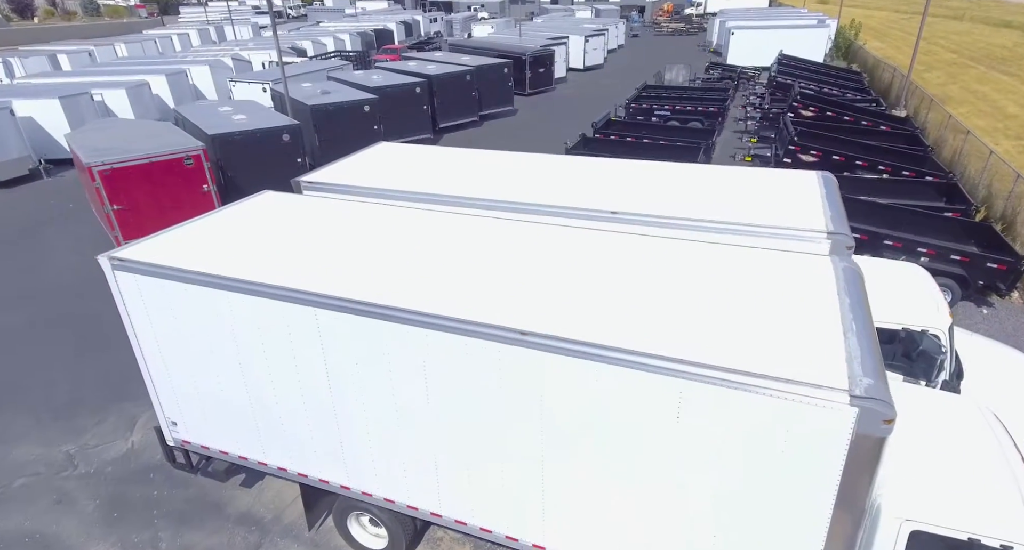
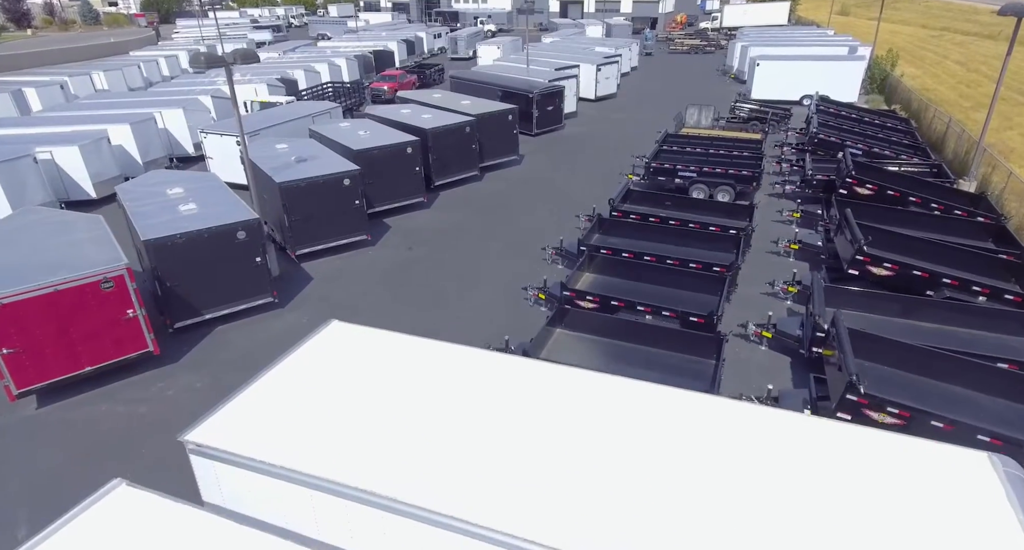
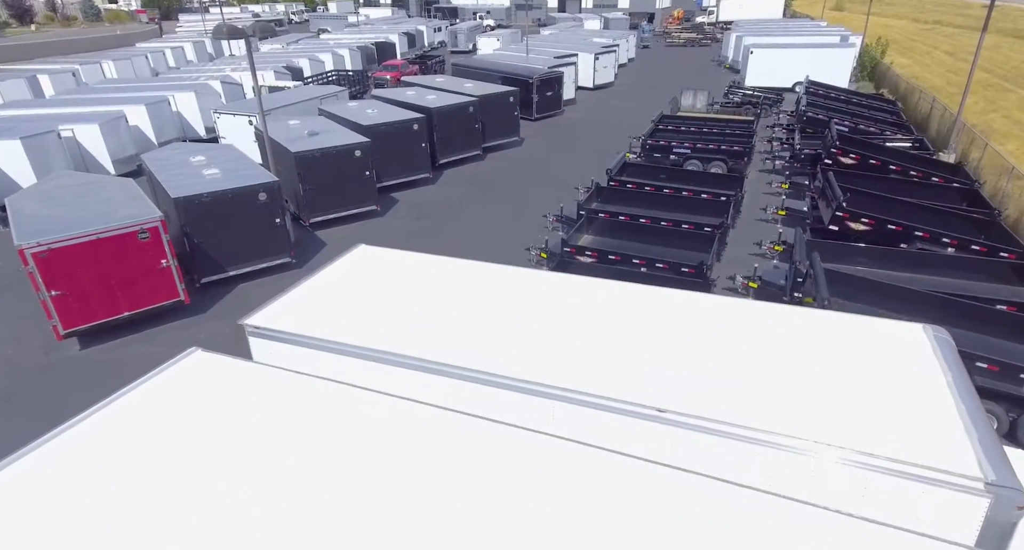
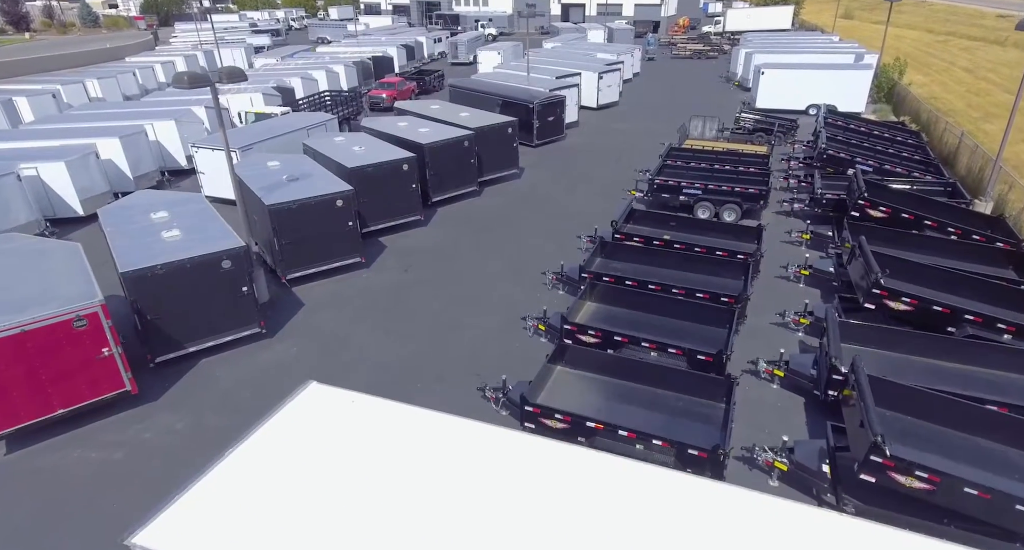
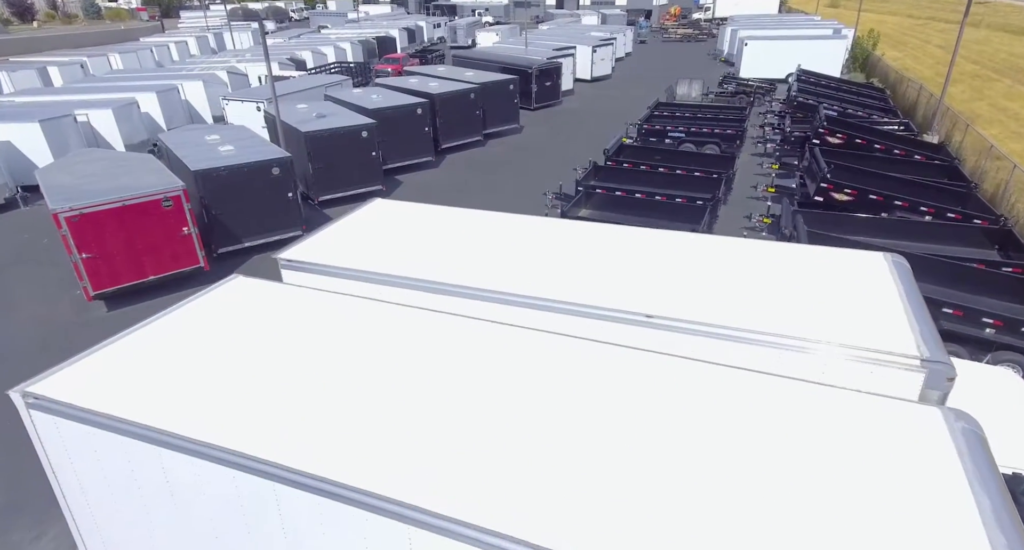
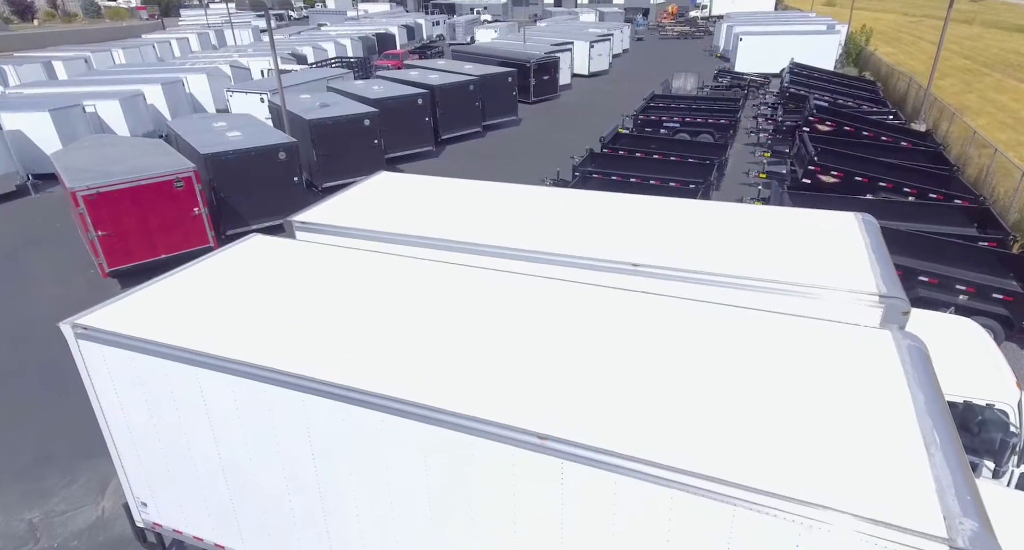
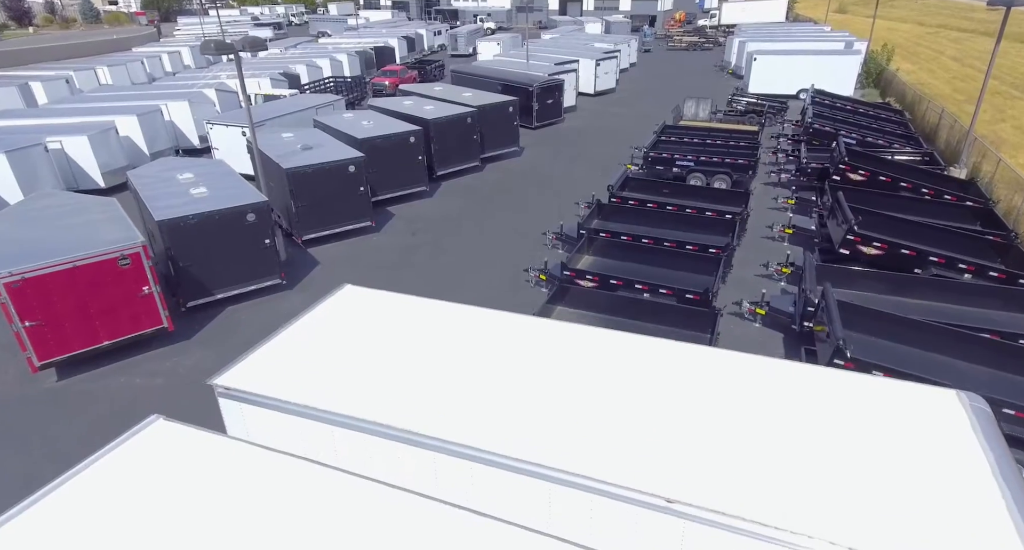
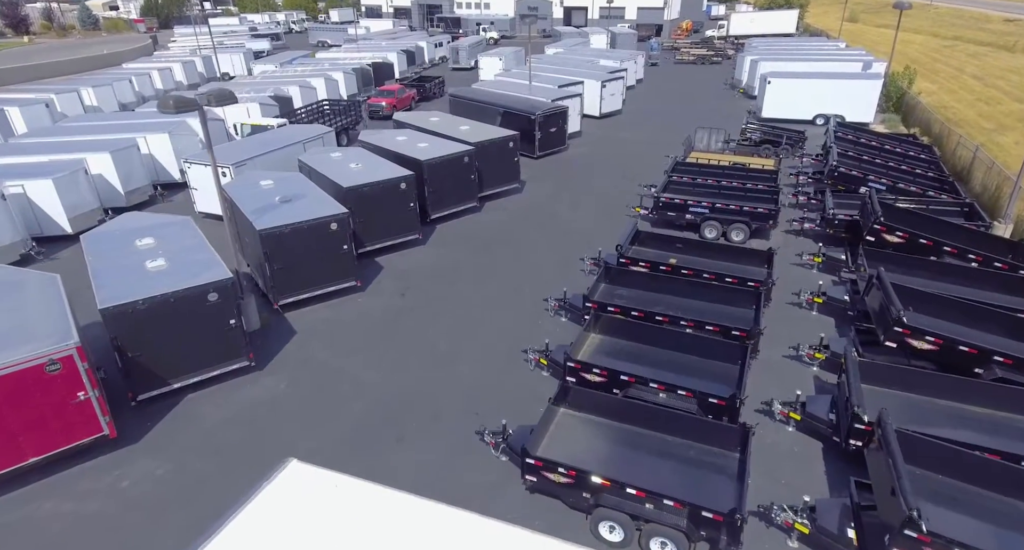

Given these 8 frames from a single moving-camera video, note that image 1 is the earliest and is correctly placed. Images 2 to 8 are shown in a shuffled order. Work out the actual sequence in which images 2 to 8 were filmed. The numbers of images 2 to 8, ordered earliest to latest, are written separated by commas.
6, 5, 3, 7, 2, 4, 8
